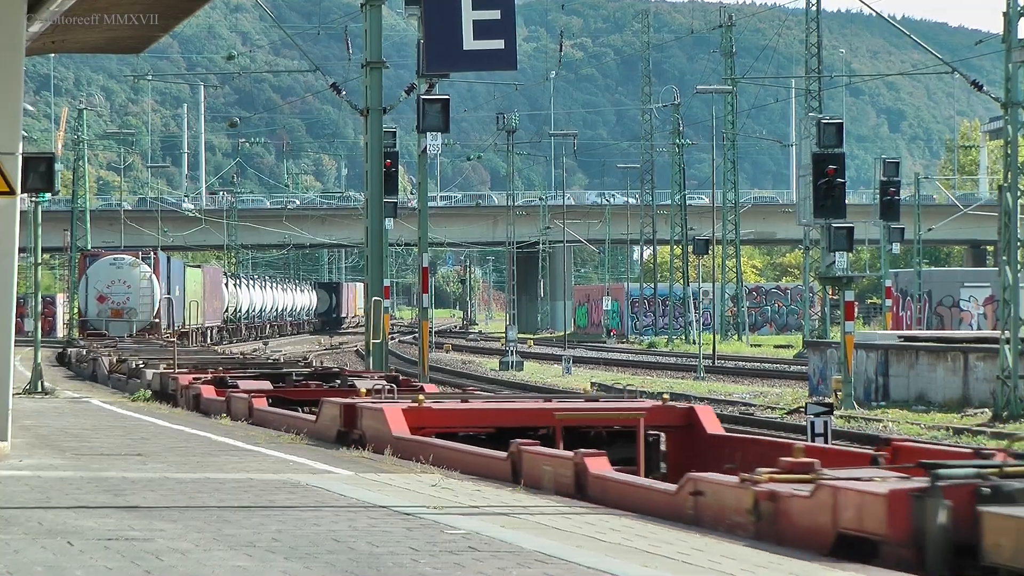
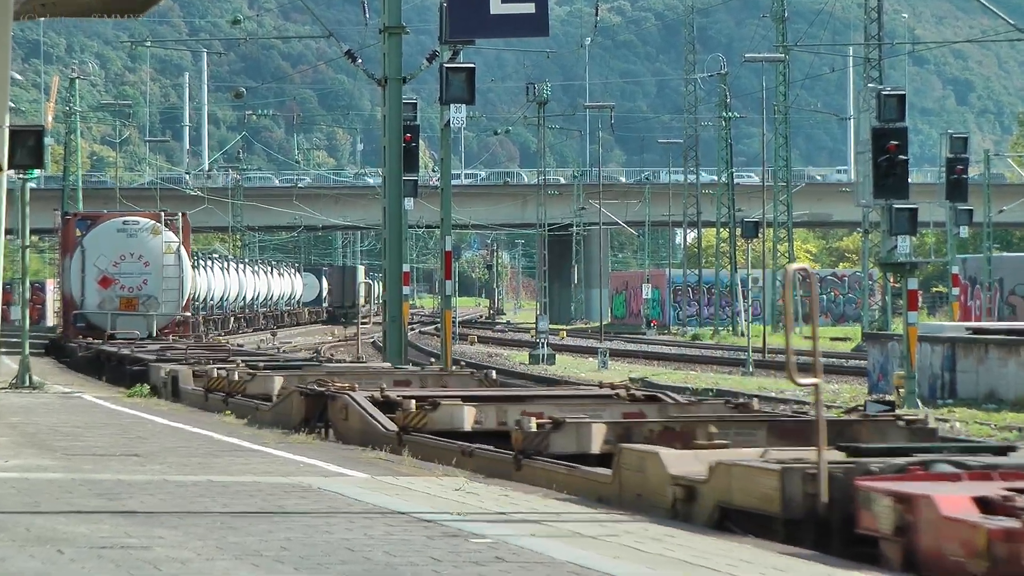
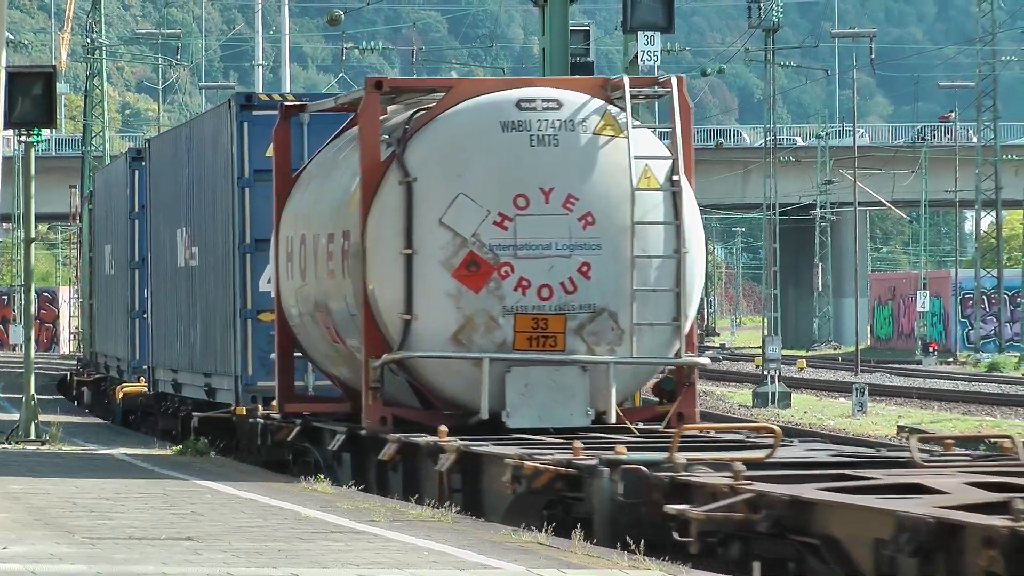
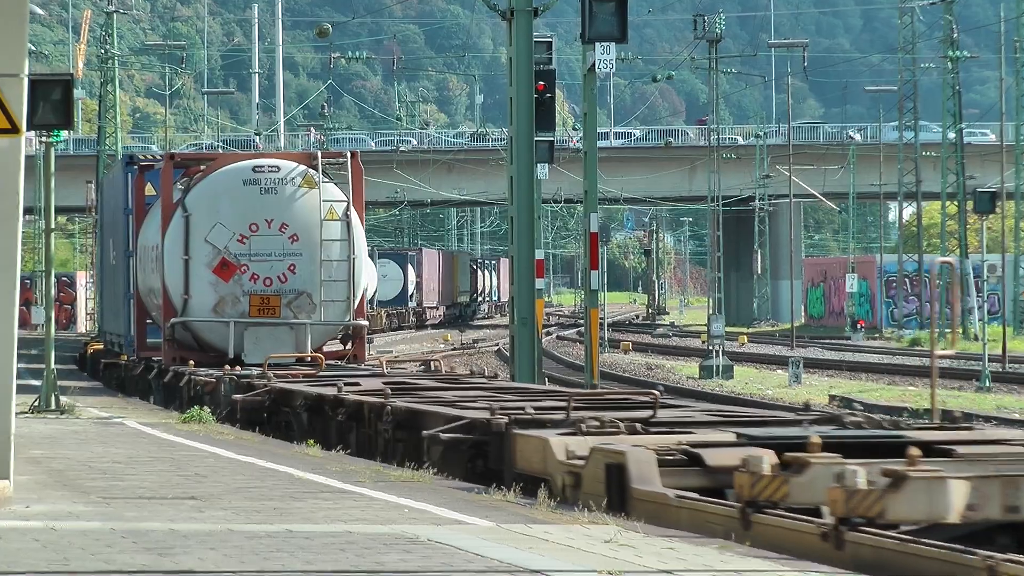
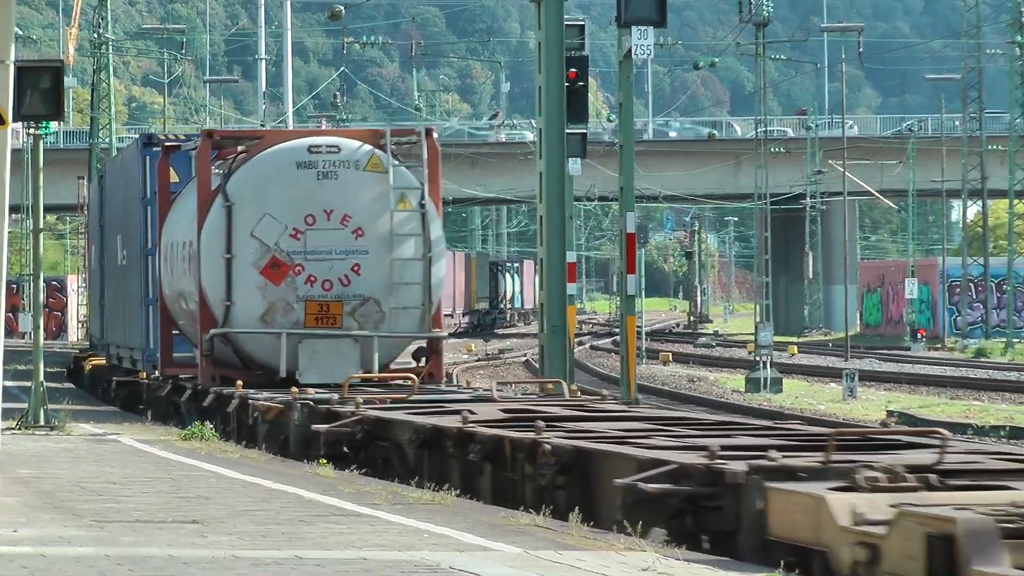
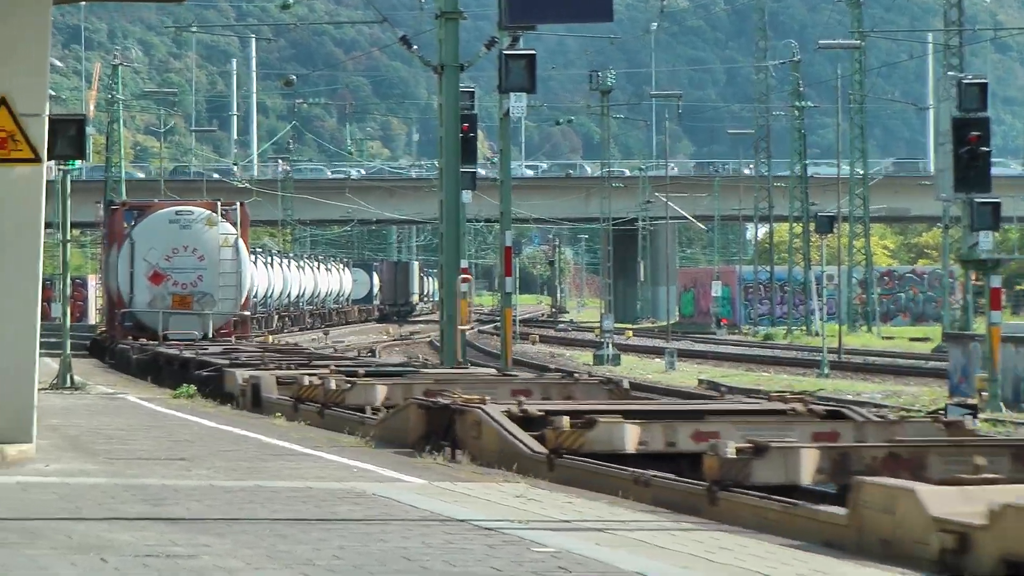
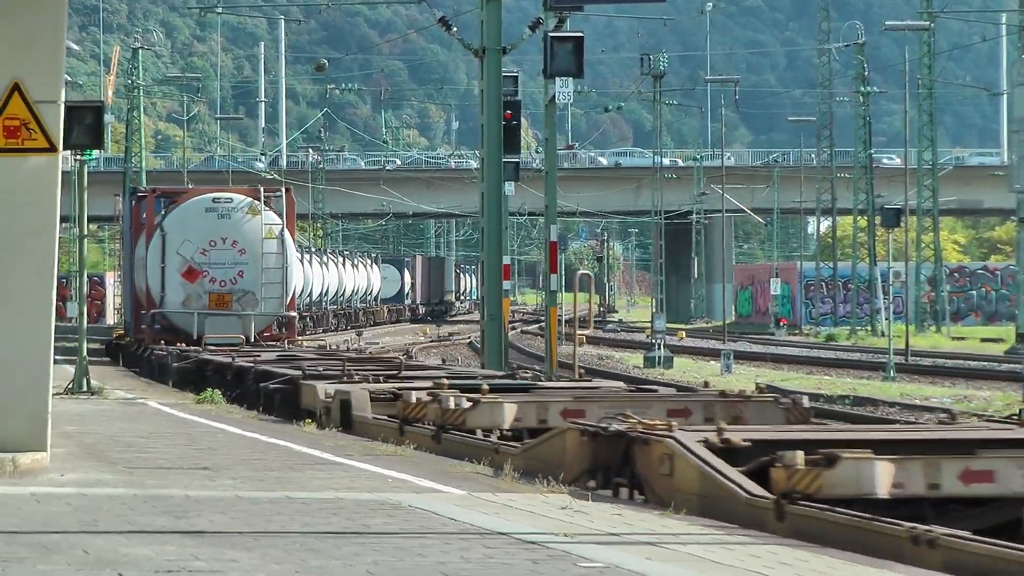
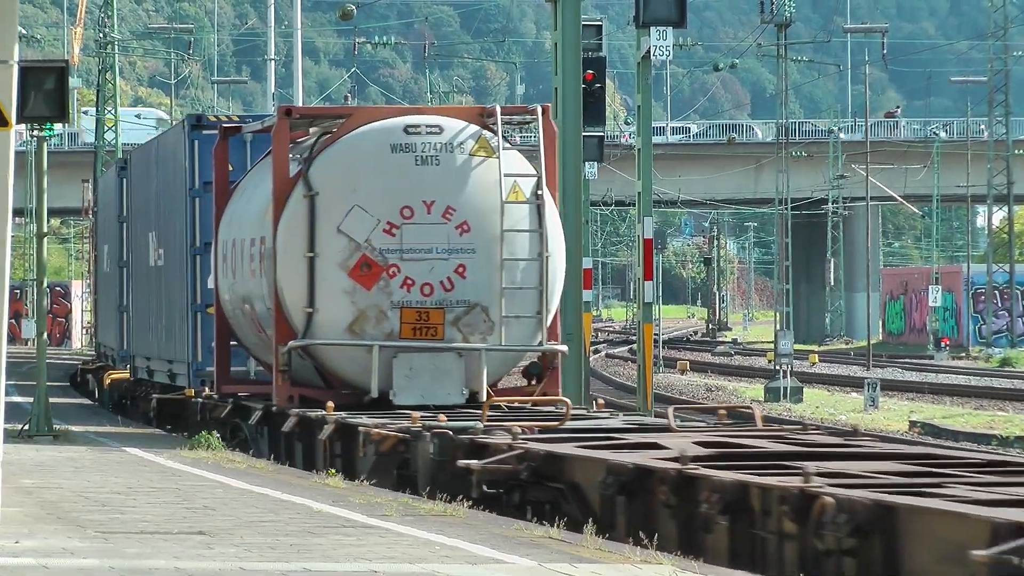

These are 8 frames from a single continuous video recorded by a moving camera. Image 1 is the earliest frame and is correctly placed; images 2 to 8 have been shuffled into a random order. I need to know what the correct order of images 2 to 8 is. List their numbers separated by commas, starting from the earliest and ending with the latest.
2, 6, 7, 4, 5, 8, 3
